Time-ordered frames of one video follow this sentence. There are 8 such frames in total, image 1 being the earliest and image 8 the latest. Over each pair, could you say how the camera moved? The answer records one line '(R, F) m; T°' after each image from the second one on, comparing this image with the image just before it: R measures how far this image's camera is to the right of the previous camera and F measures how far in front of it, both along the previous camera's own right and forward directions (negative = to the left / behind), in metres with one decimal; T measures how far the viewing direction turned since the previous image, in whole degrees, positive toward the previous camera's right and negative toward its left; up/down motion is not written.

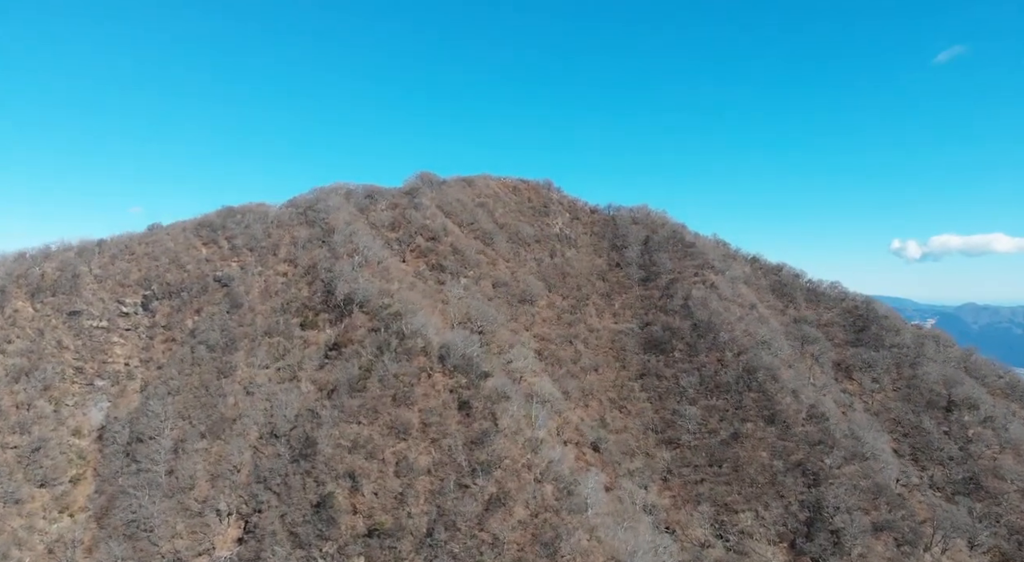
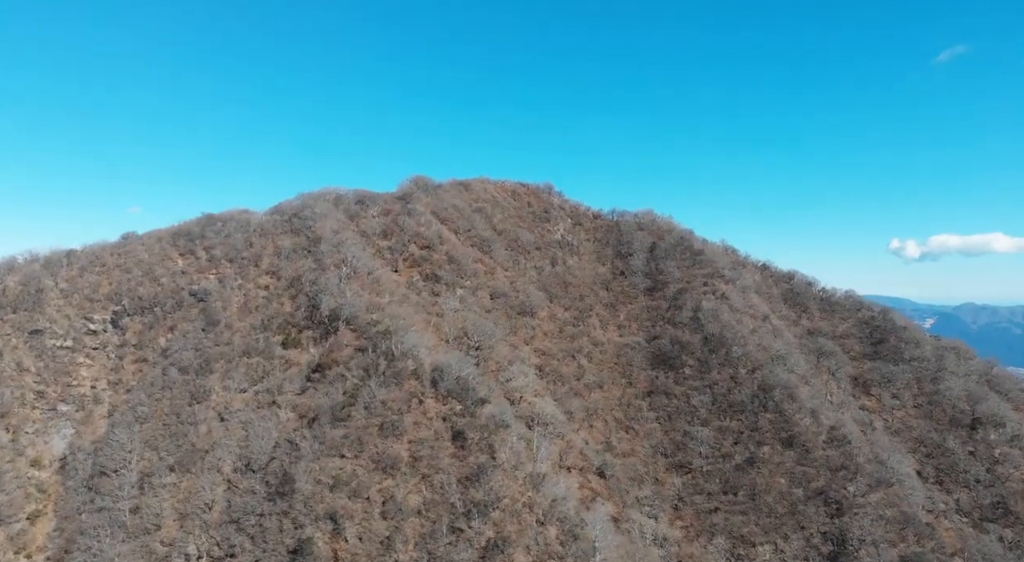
(0.0, +3.3) m; 0°
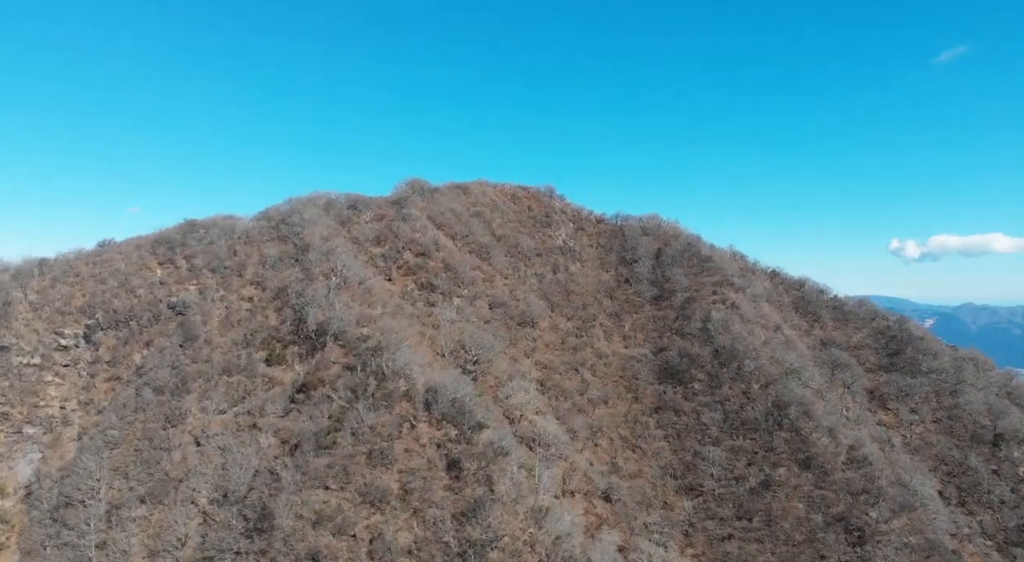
(0.0, +2.7) m; 0°
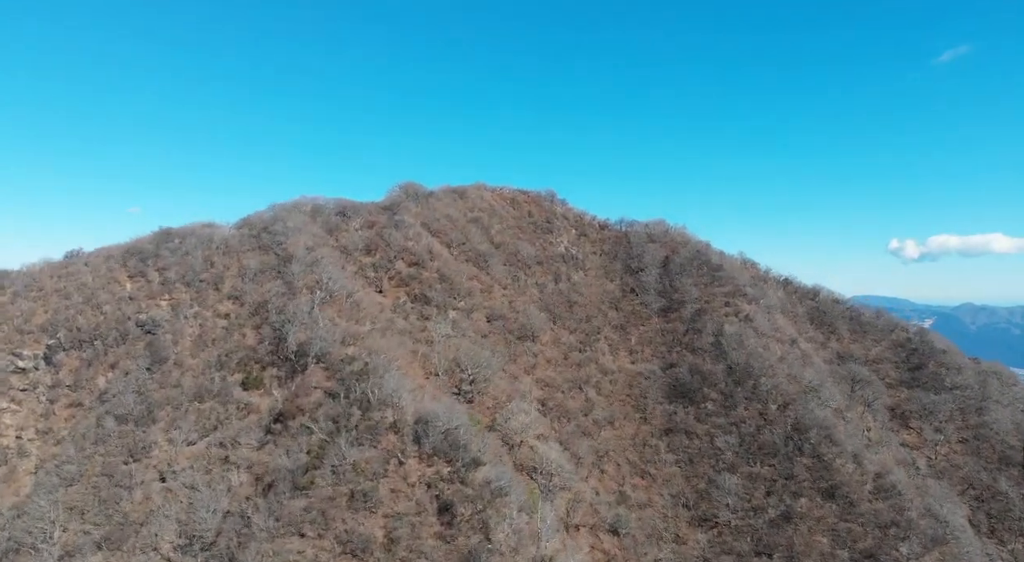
(0.0, +3.3) m; 0°
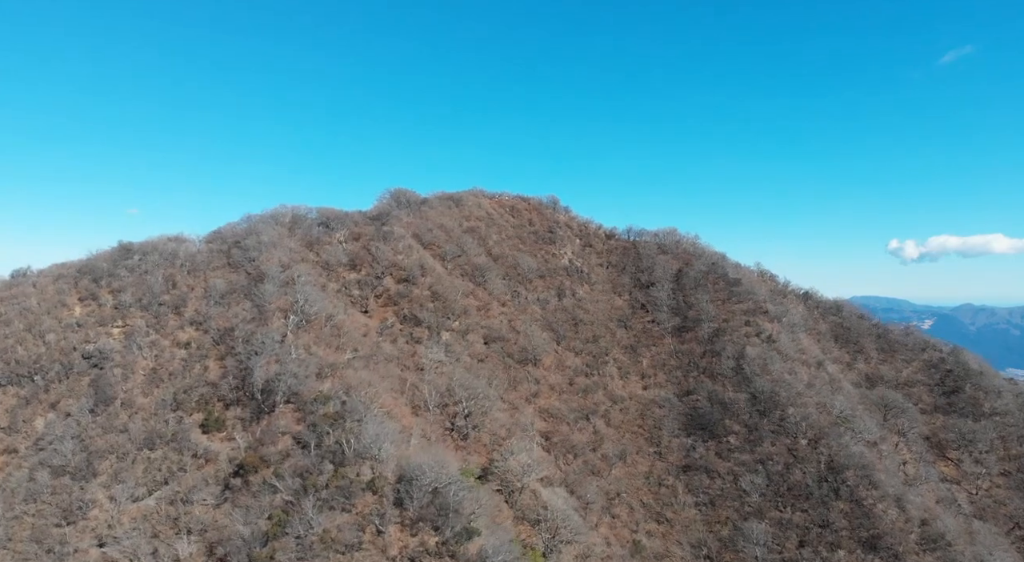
(0.0, +4.6) m; 0°
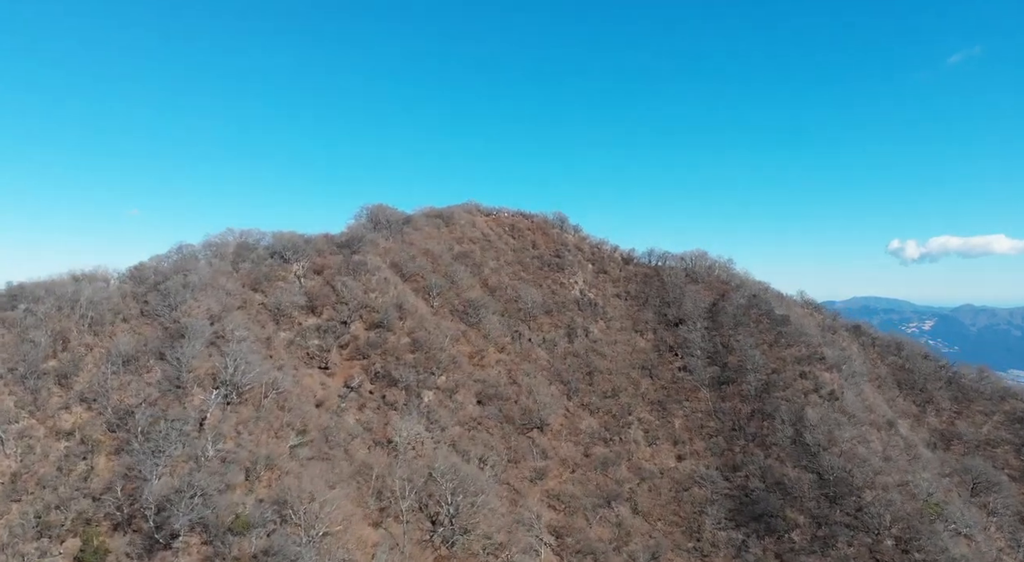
(-0.1, +8.9) m; 0°
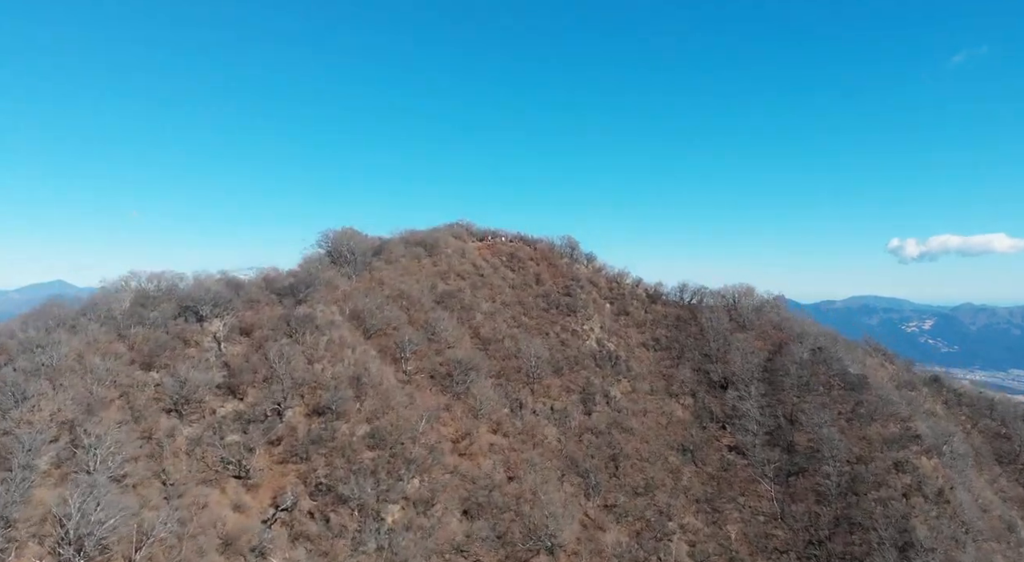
(0.0, +9.7) m; 0°
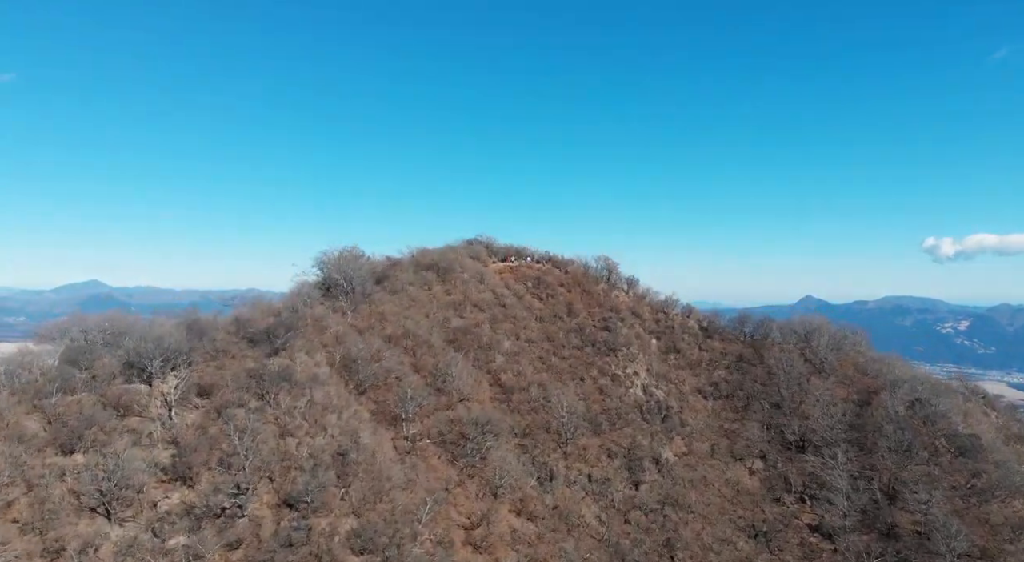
(-0.3, +6.0) m; -2°
